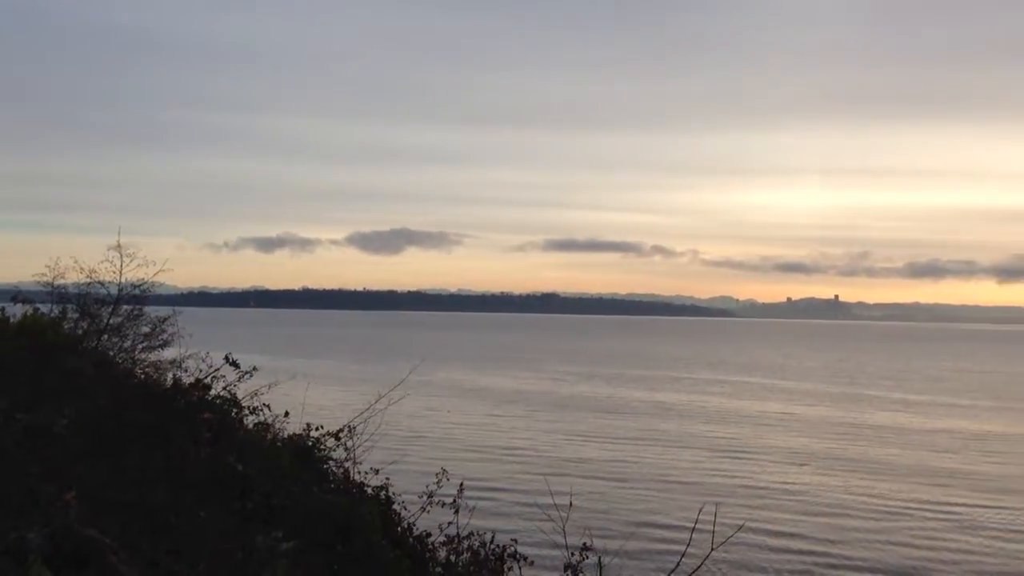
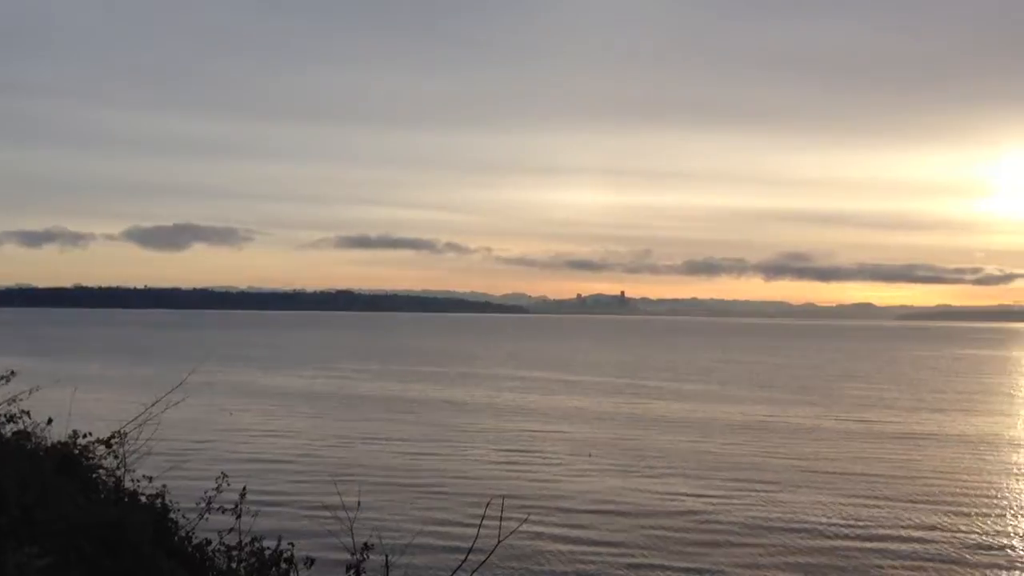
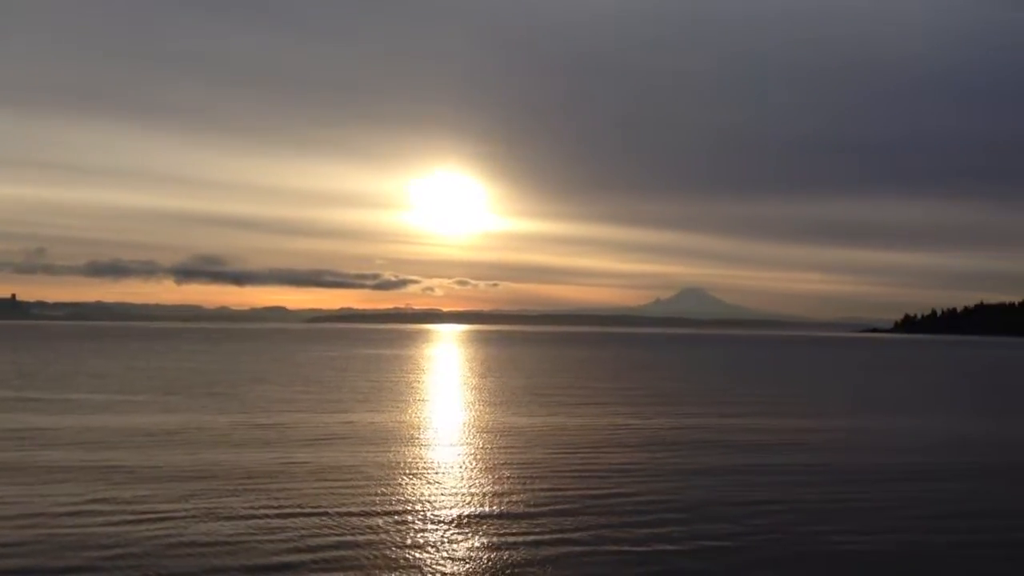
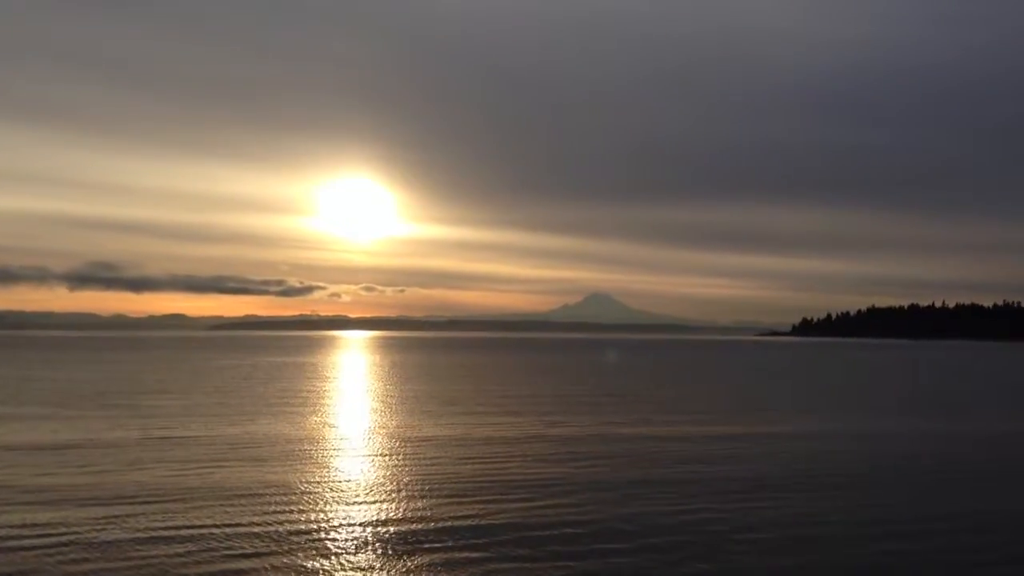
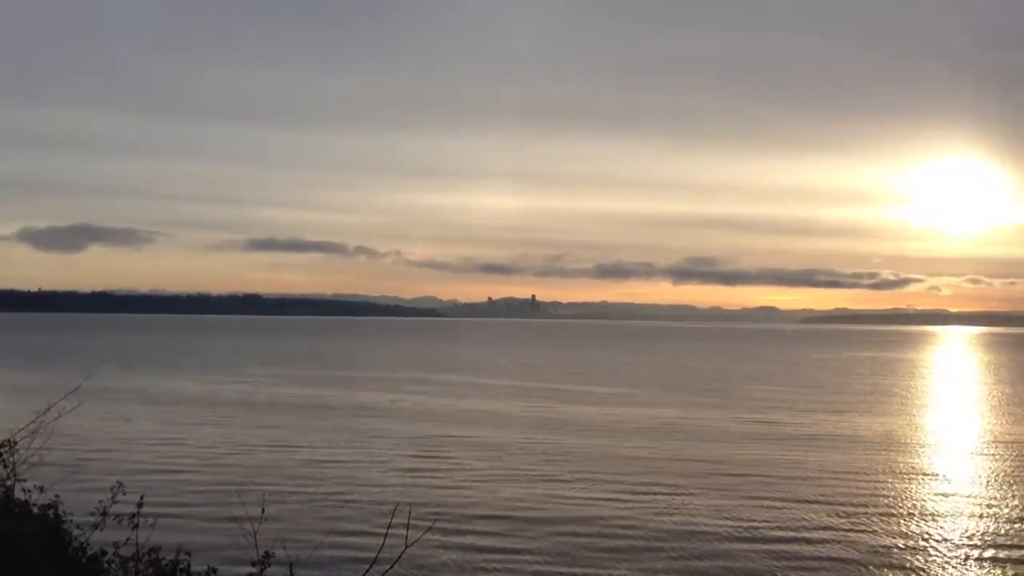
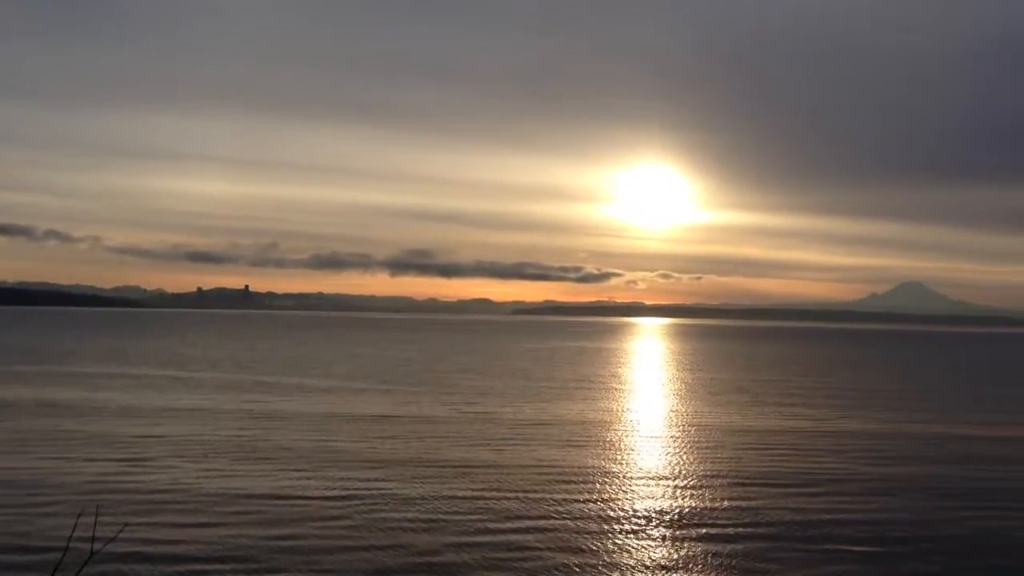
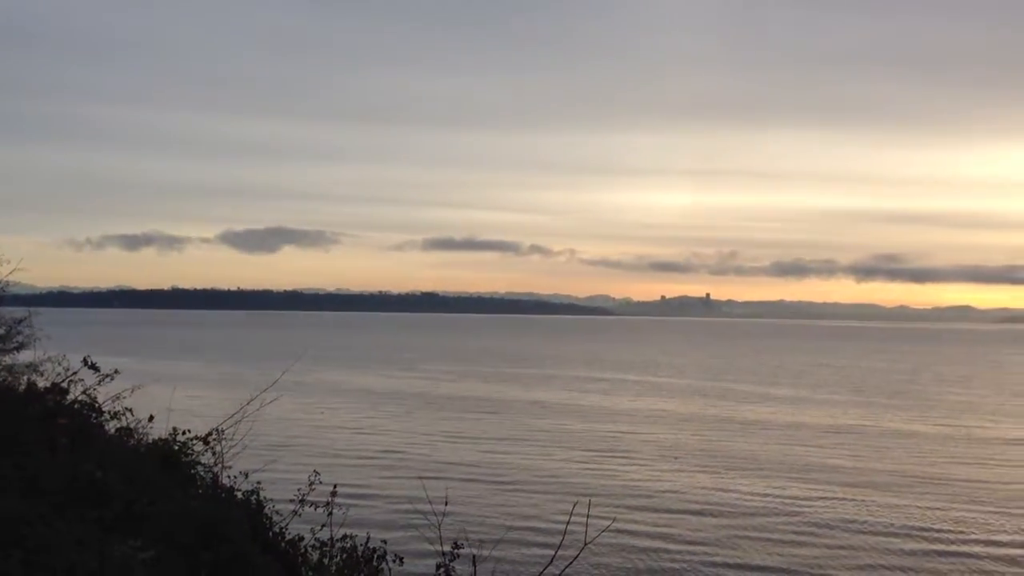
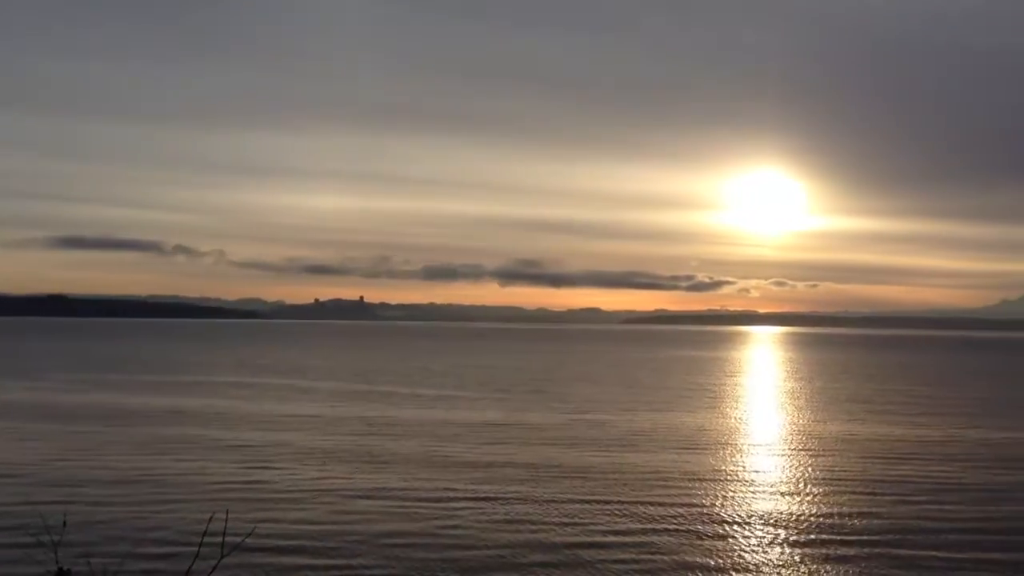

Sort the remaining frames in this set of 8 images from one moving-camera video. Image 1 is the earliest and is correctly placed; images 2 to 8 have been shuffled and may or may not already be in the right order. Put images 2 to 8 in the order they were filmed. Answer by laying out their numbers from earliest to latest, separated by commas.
7, 2, 5, 8, 6, 3, 4
